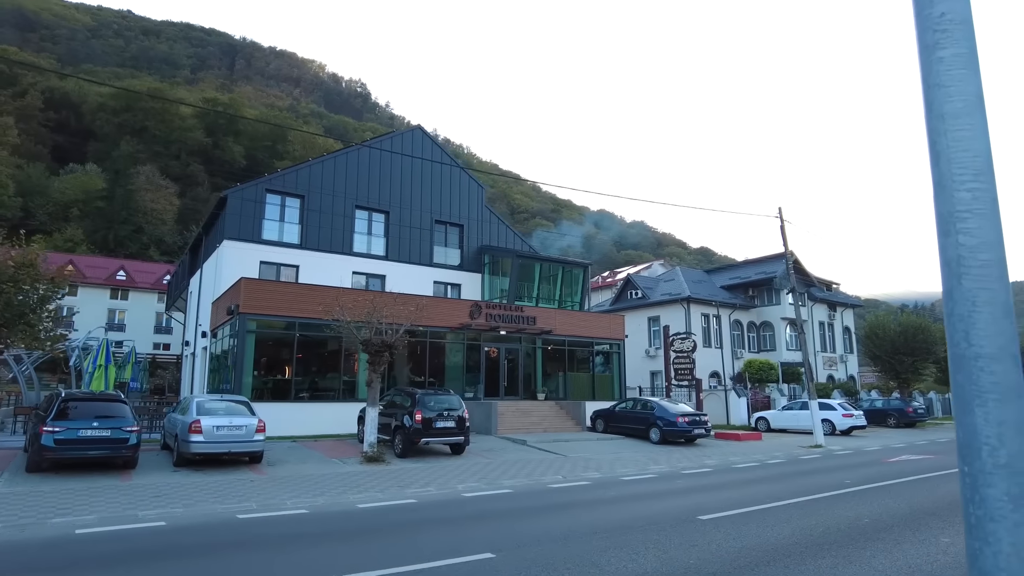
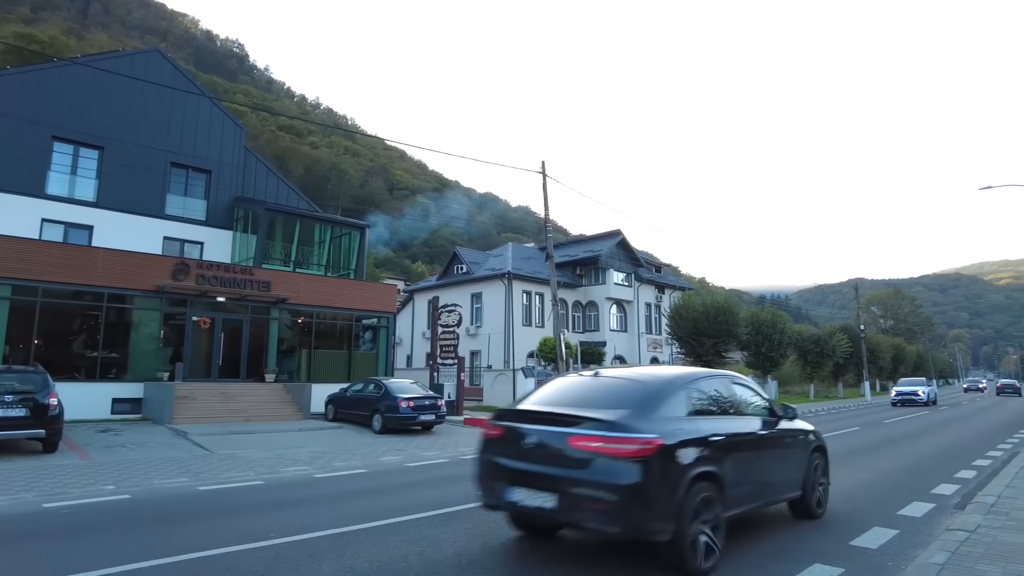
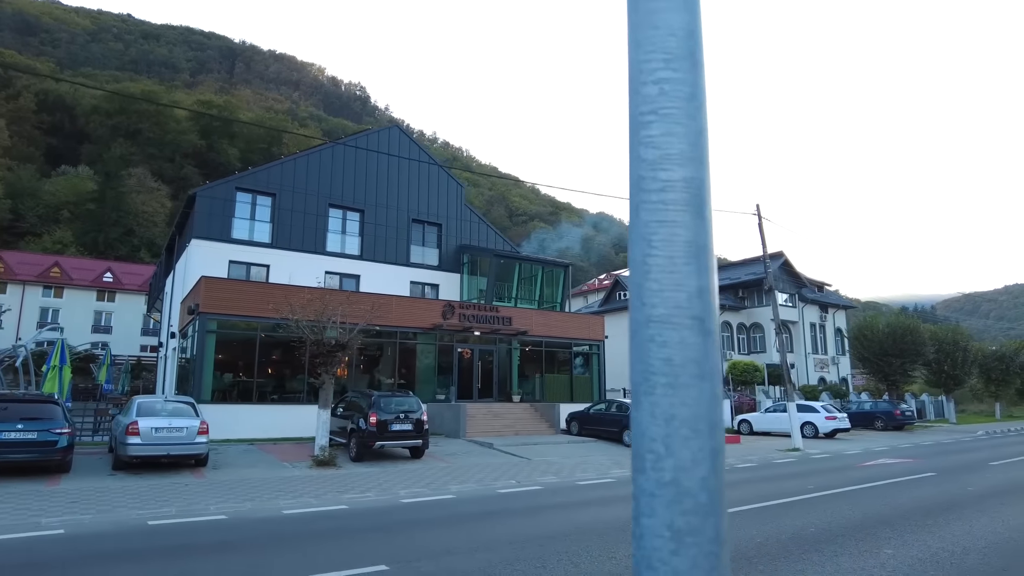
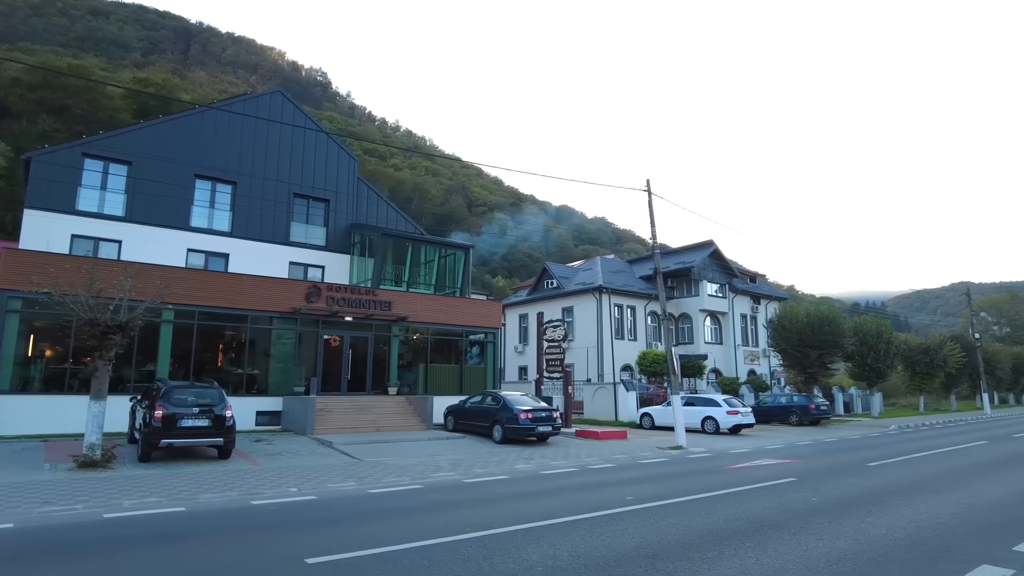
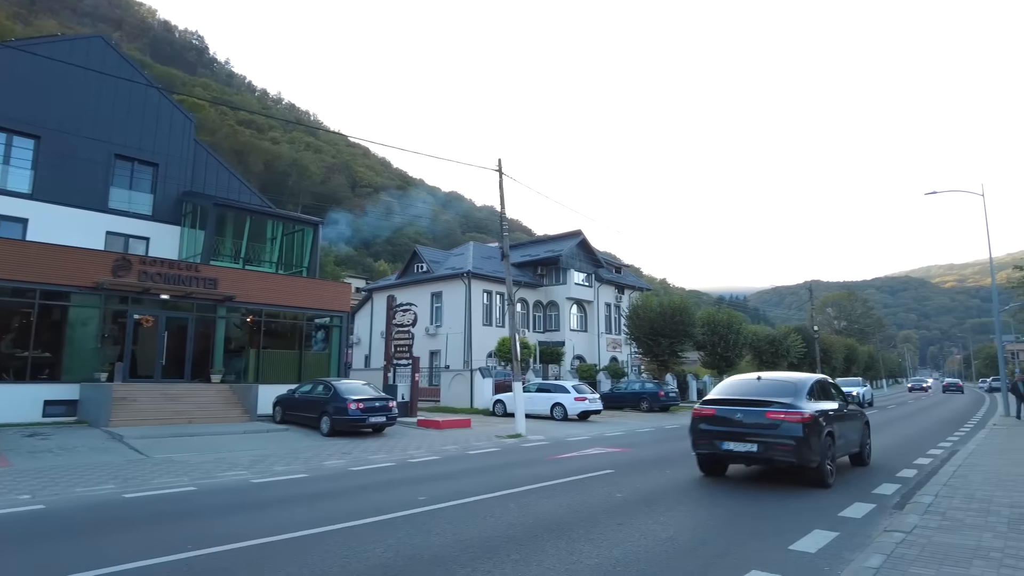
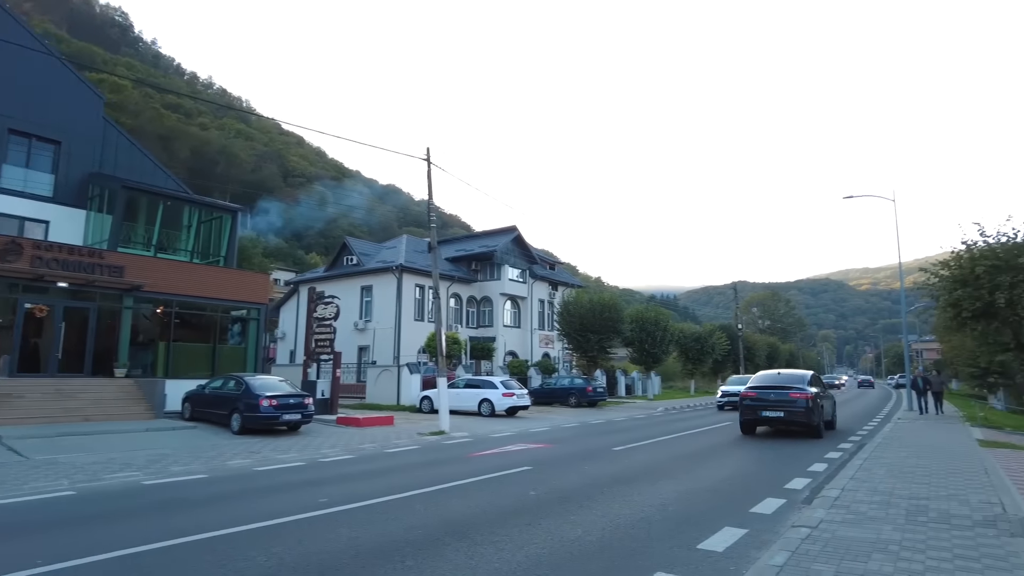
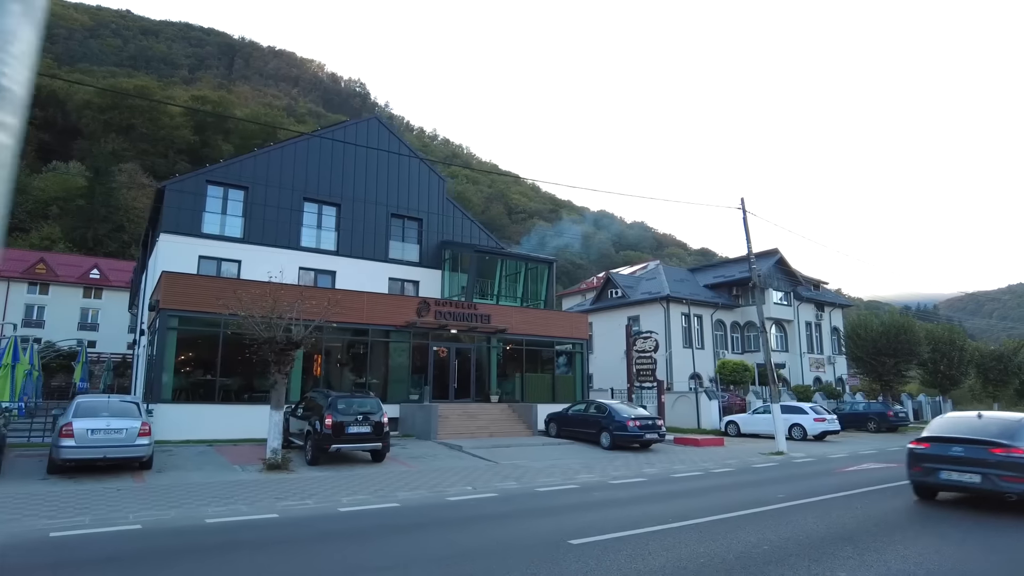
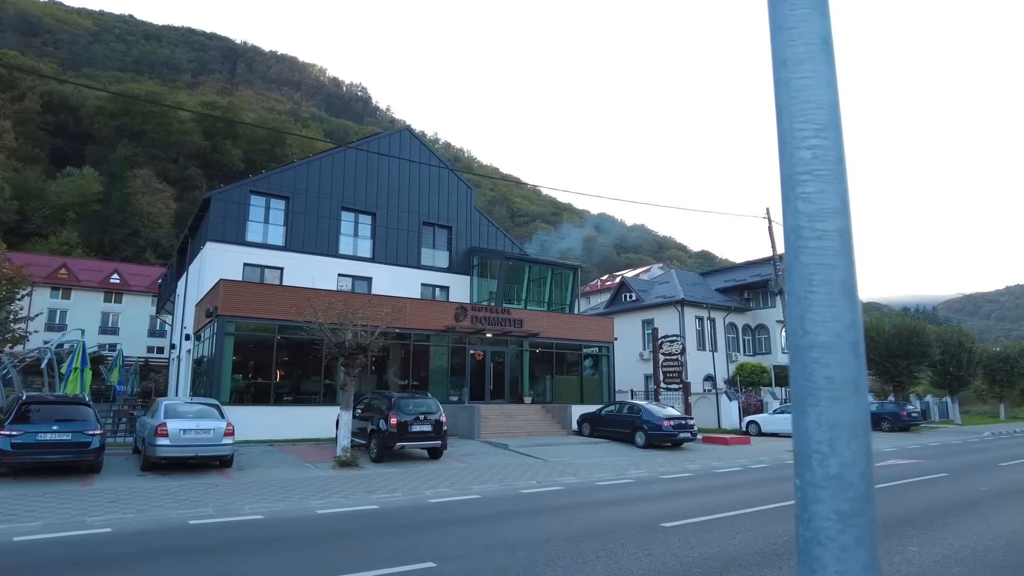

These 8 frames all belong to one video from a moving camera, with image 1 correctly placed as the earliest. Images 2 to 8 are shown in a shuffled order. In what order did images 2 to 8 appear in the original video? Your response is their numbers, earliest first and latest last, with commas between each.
8, 3, 7, 4, 2, 5, 6
